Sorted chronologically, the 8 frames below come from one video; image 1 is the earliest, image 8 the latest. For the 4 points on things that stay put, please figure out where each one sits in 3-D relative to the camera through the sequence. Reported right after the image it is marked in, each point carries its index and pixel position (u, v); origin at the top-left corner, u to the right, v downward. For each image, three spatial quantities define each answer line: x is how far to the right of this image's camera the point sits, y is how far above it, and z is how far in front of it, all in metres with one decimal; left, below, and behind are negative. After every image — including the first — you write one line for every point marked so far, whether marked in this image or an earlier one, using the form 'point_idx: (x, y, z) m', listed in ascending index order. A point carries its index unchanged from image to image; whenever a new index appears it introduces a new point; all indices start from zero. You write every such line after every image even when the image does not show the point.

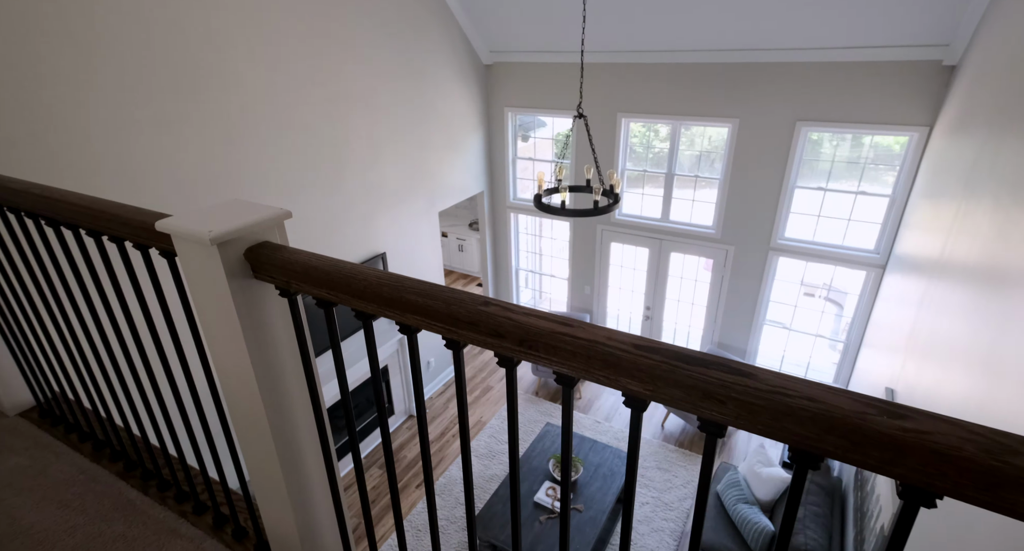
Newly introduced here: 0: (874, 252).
0: (+4.0, +0.3, +5.0) m
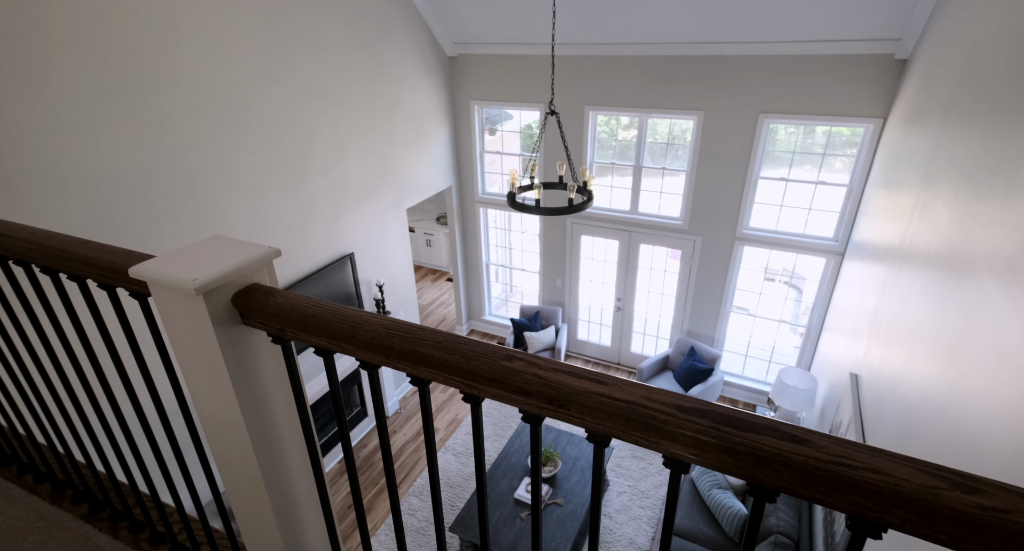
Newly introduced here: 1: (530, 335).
0: (+3.7, +0.4, +5.2) m
1: (+0.3, -0.9, +6.6) m
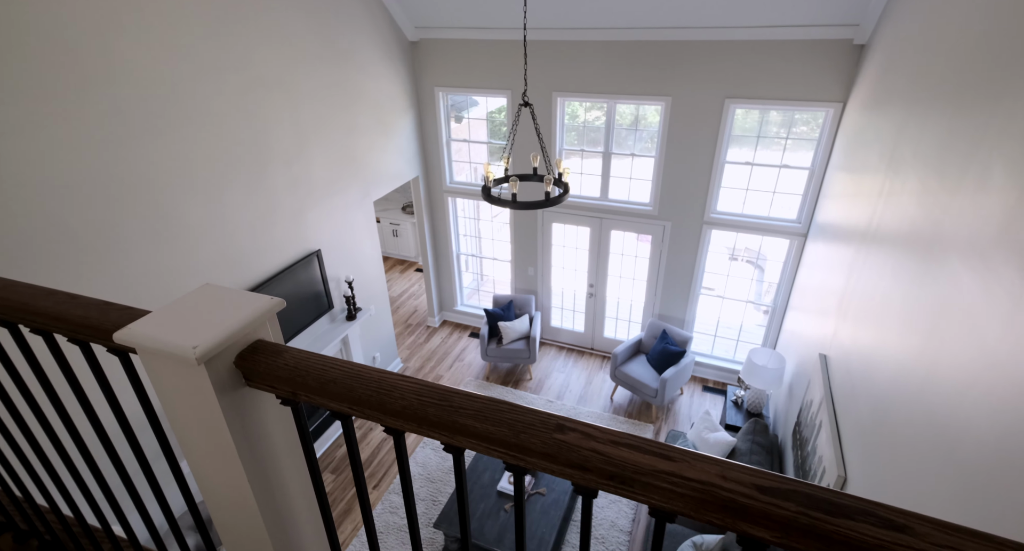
0: (+3.4, +0.6, +5.4) m
1: (-0.1, -0.7, +6.6) m
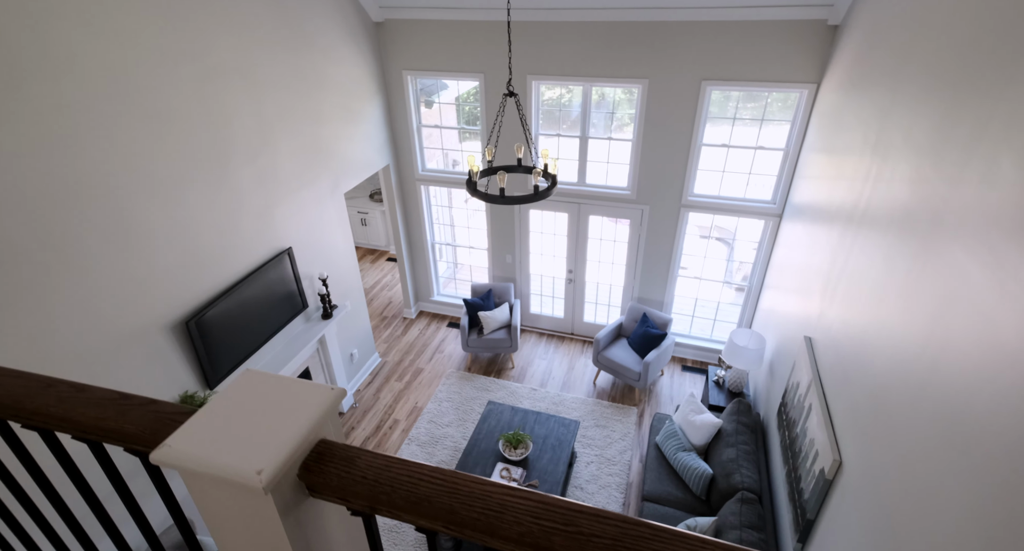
0: (+3.2, +0.9, +5.5) m
1: (-0.4, -0.6, +6.5) m
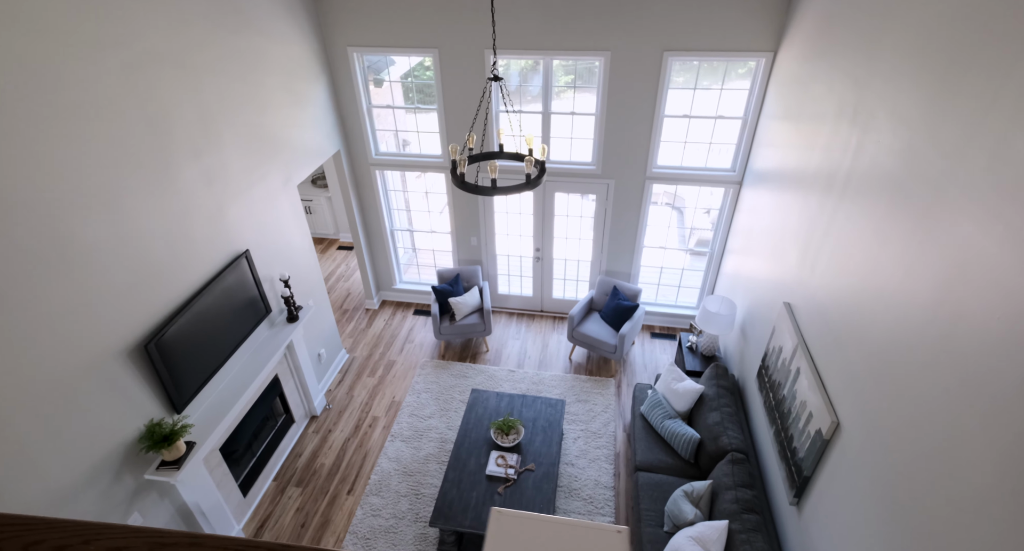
0: (+2.7, +1.3, +5.6) m
1: (-0.8, -0.4, +6.3) m
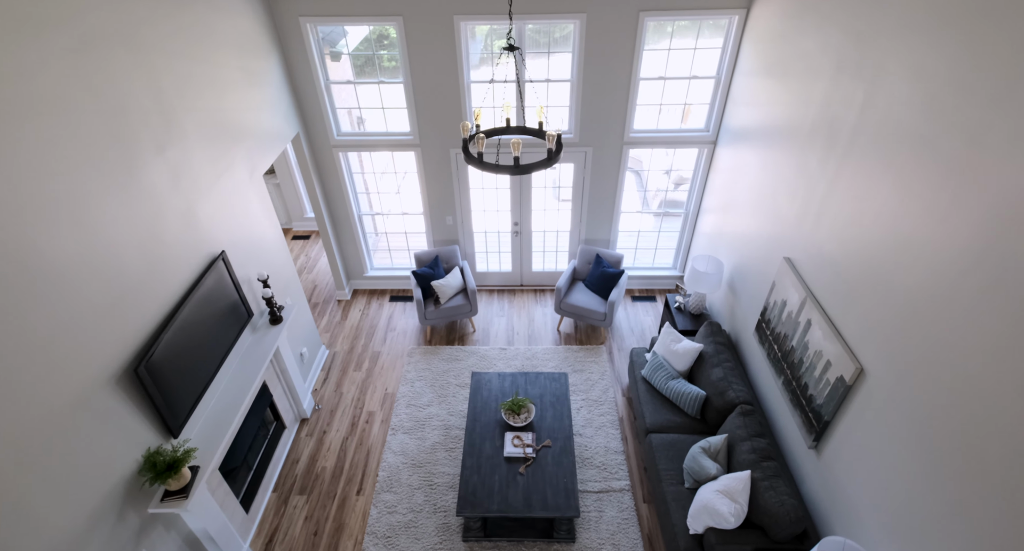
0: (+2.4, +1.8, +5.7) m
1: (-1.0, -0.1, +6.1) m
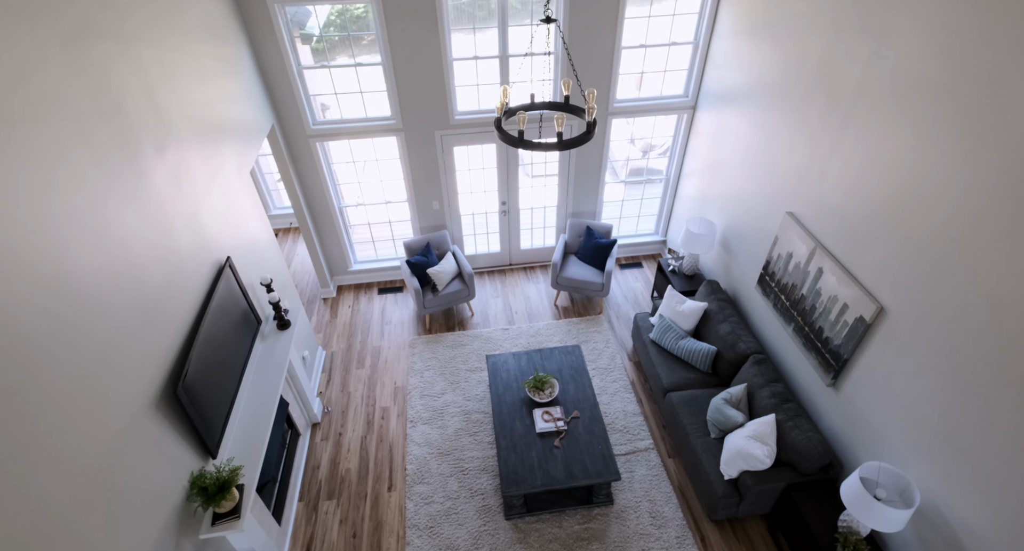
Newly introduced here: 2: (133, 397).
0: (+2.2, +2.3, +5.8) m
1: (-1.0, +0.1, +6.0) m
2: (-1.9, -0.6, +2.2) m
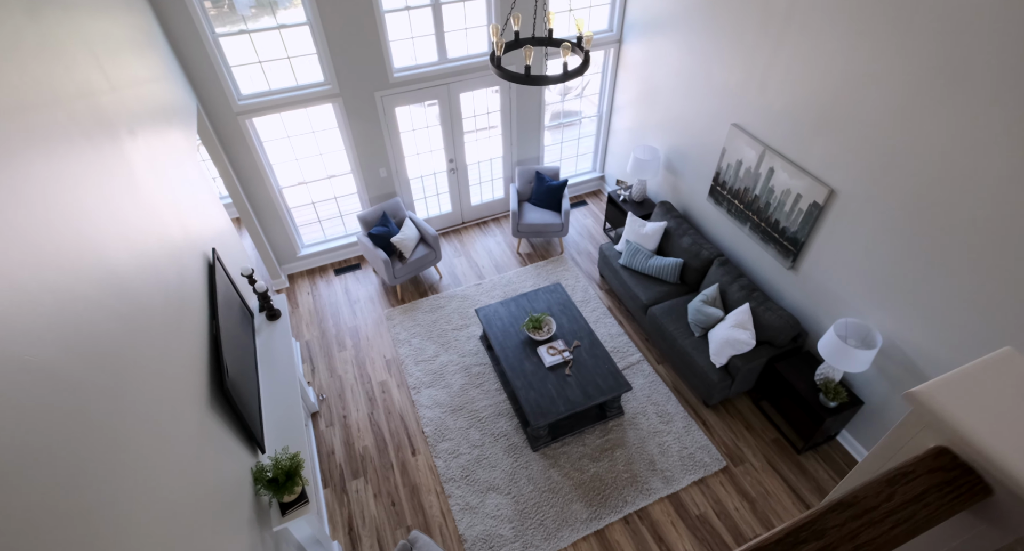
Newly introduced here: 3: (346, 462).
0: (+1.3, +3.3, +6.0) m
1: (-1.5, +0.5, +5.9) m
2: (-1.5, -0.6, +2.1) m
3: (-1.7, -1.9, +4.5) m
